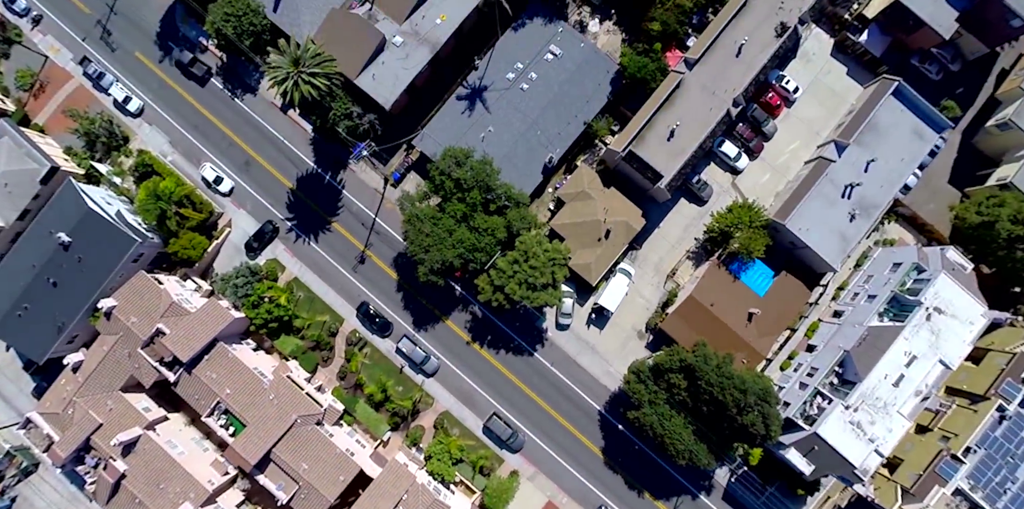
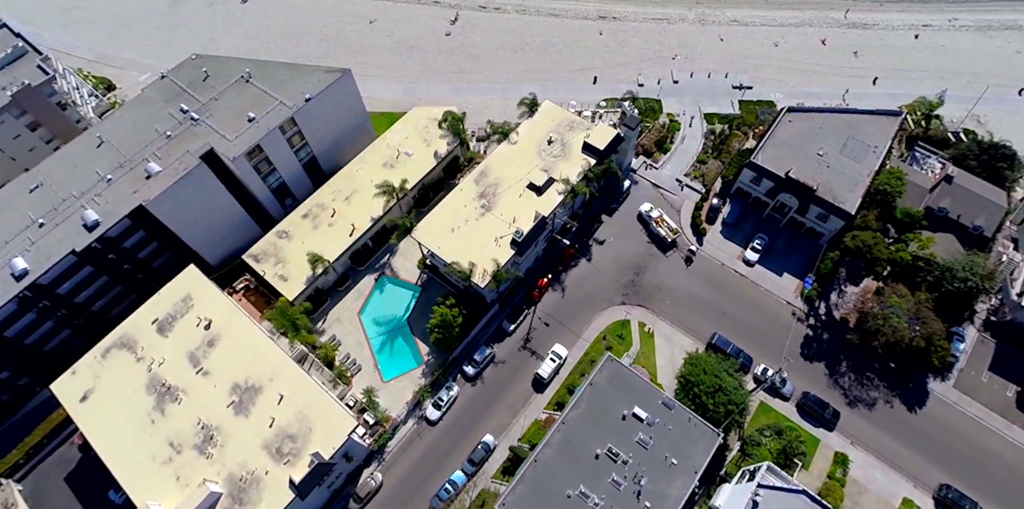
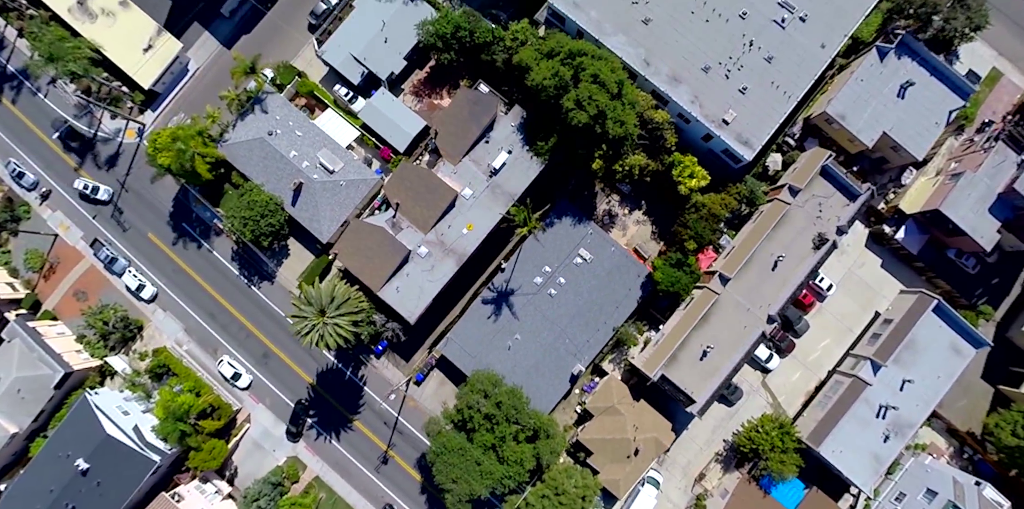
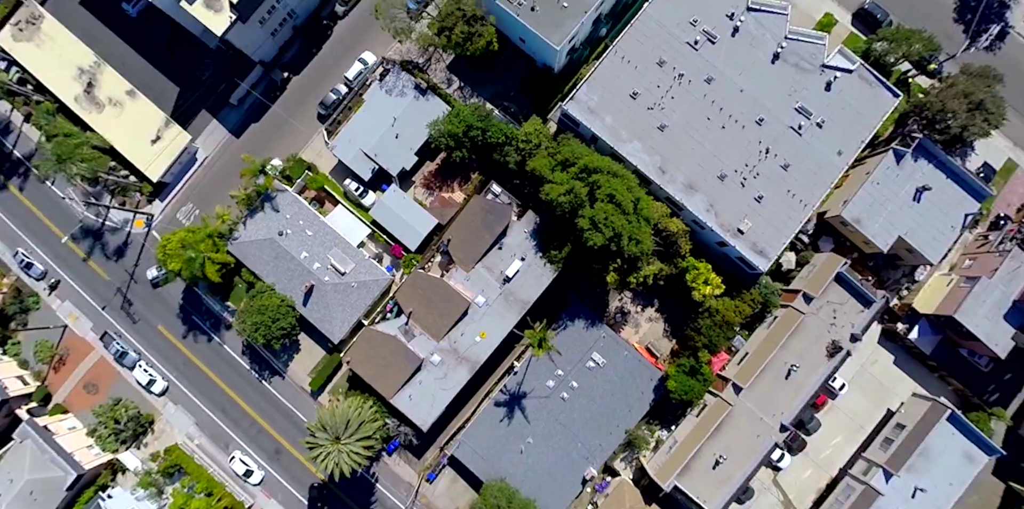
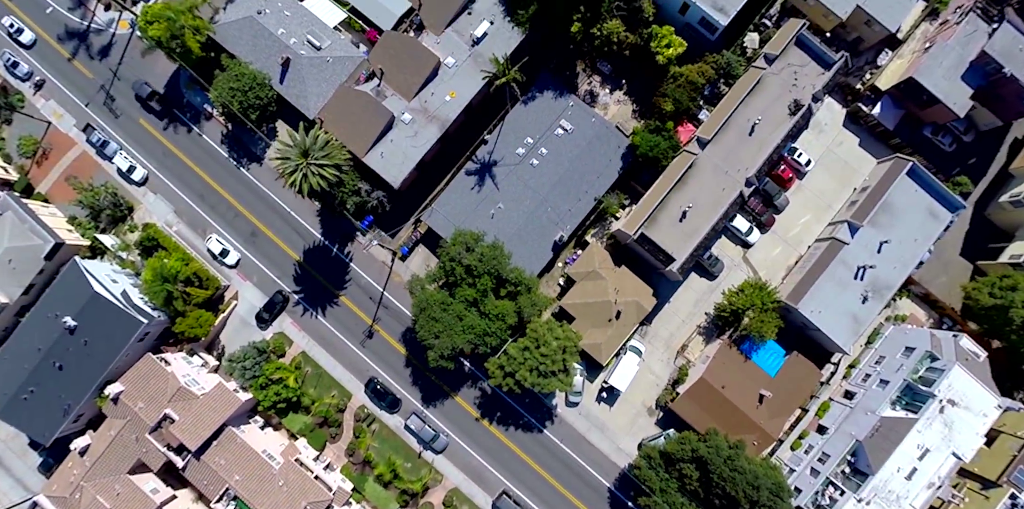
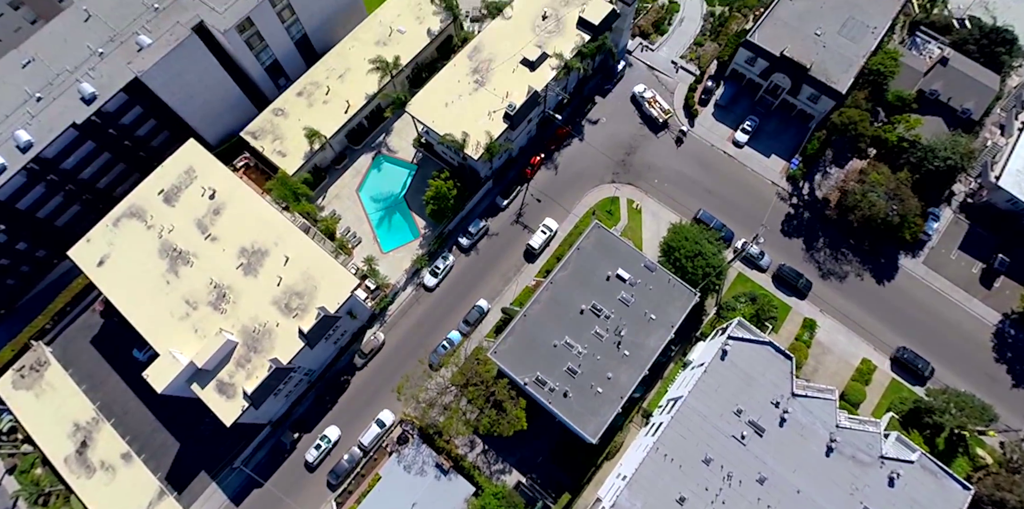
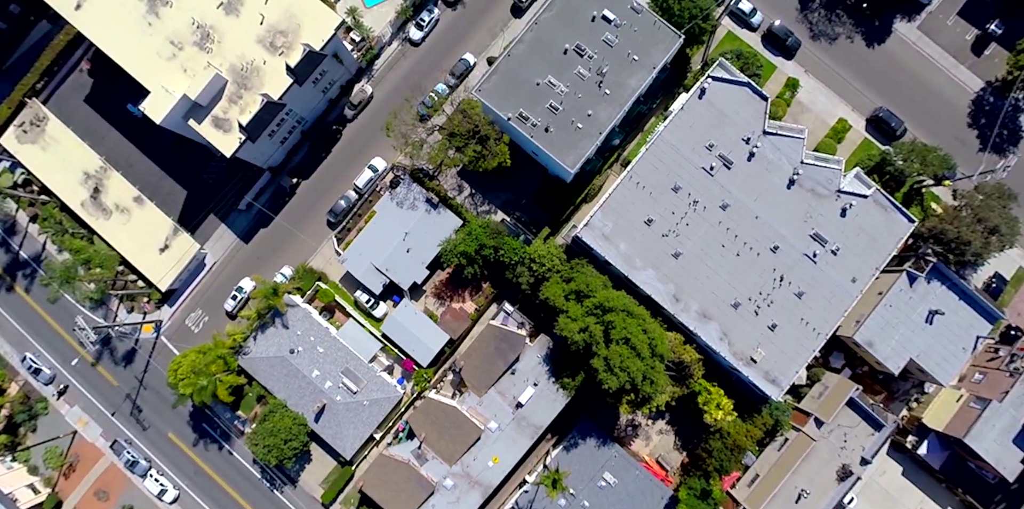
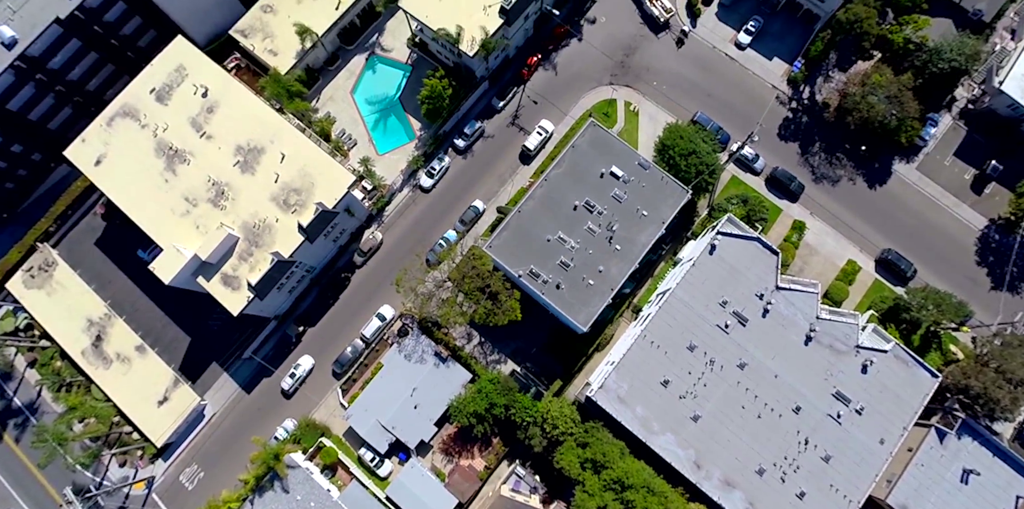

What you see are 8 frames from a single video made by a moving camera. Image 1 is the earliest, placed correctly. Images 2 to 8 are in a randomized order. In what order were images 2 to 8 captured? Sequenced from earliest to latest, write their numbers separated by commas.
5, 3, 4, 7, 8, 6, 2
